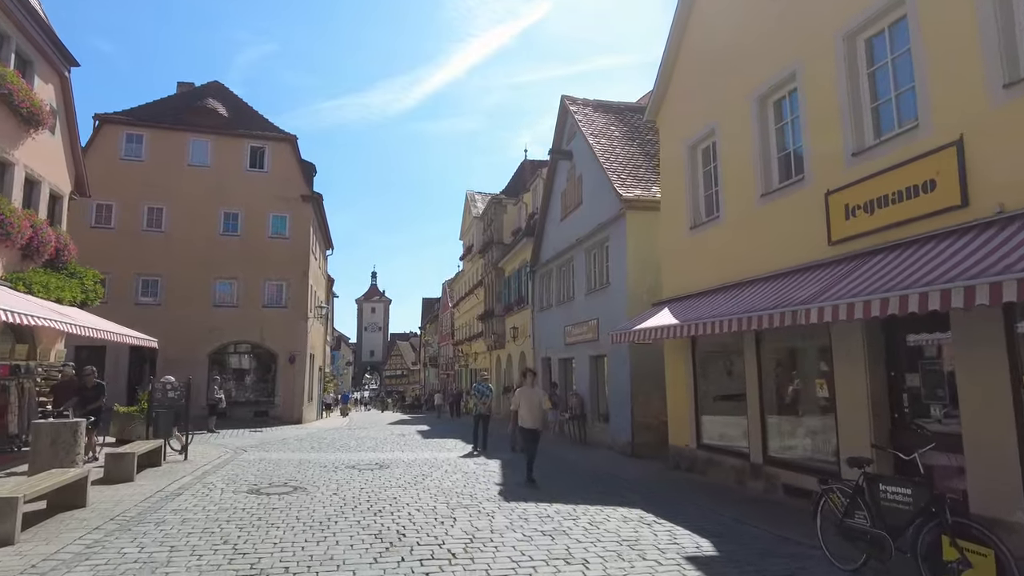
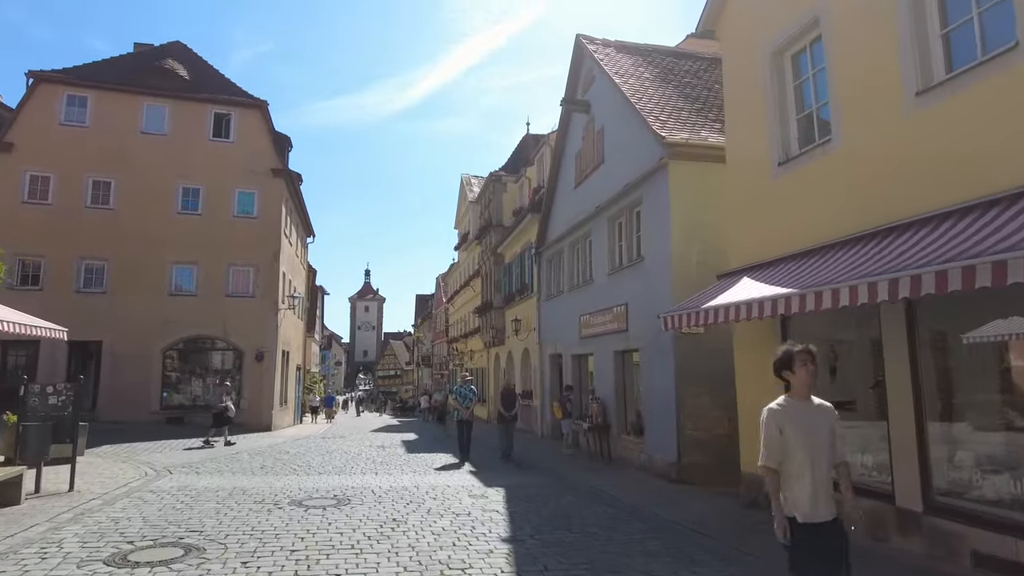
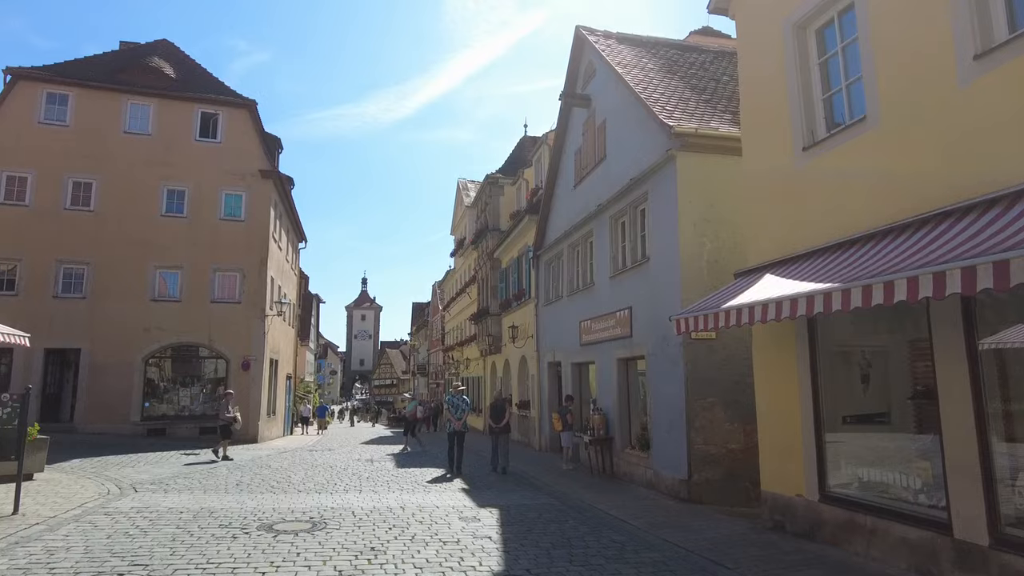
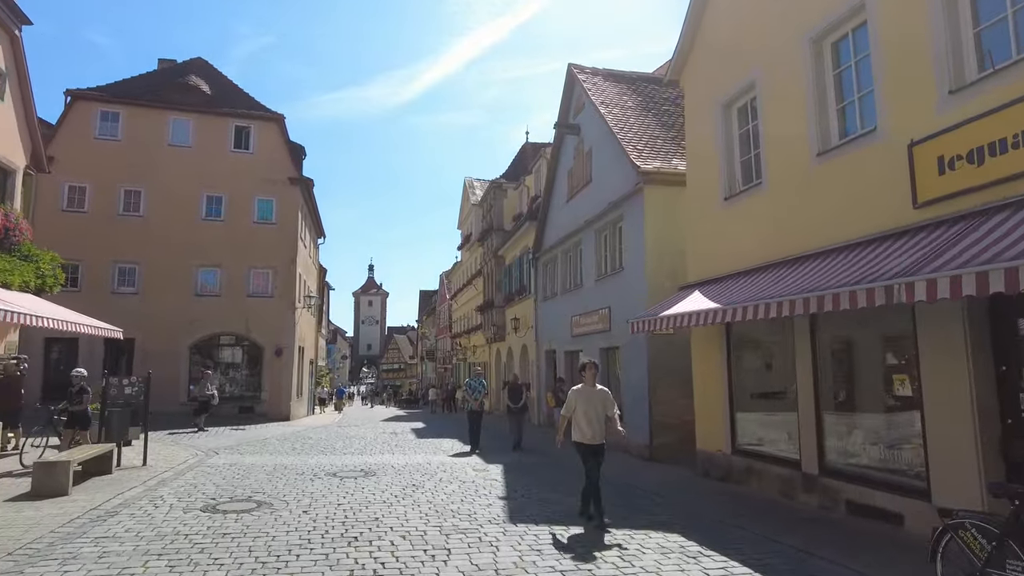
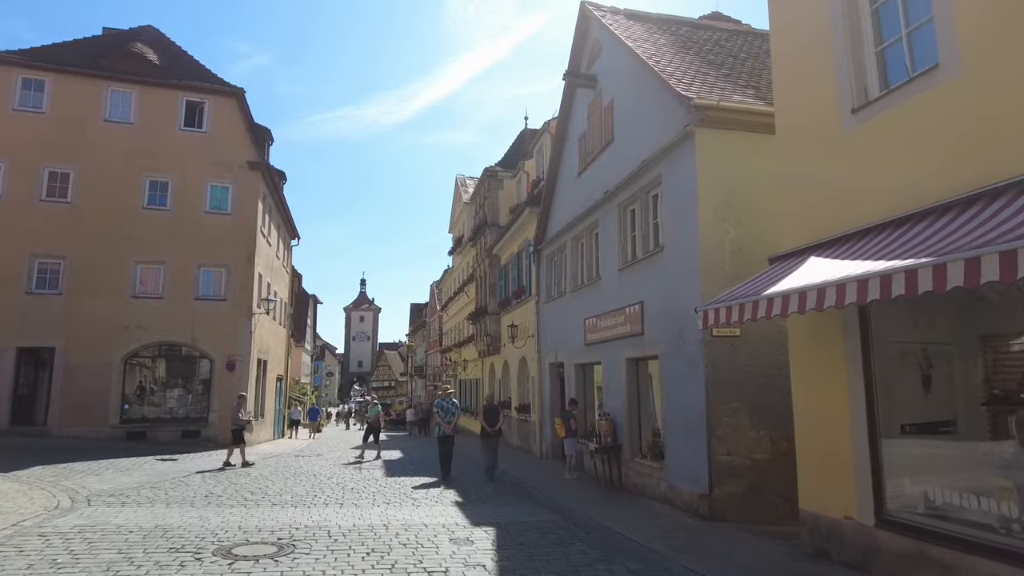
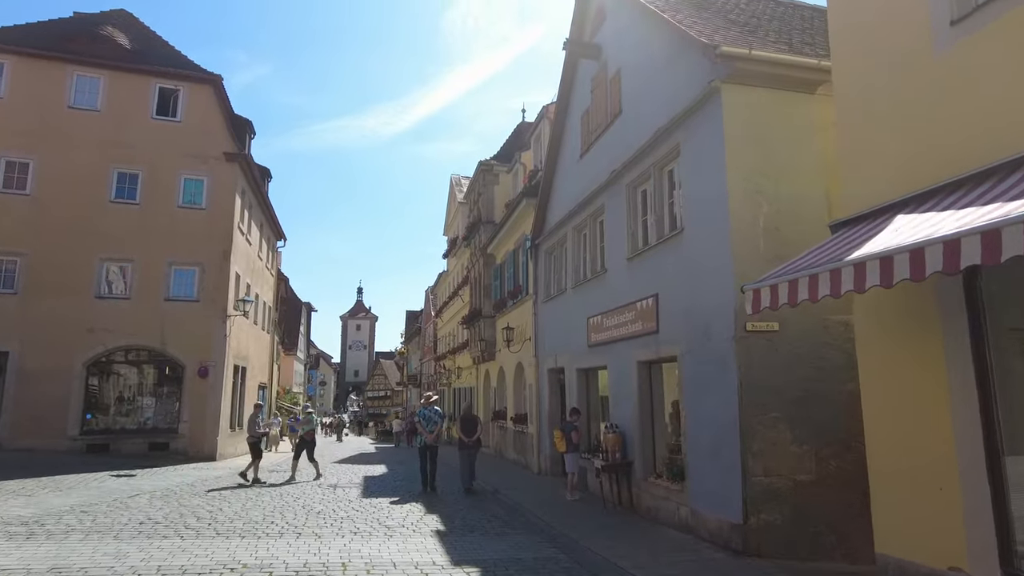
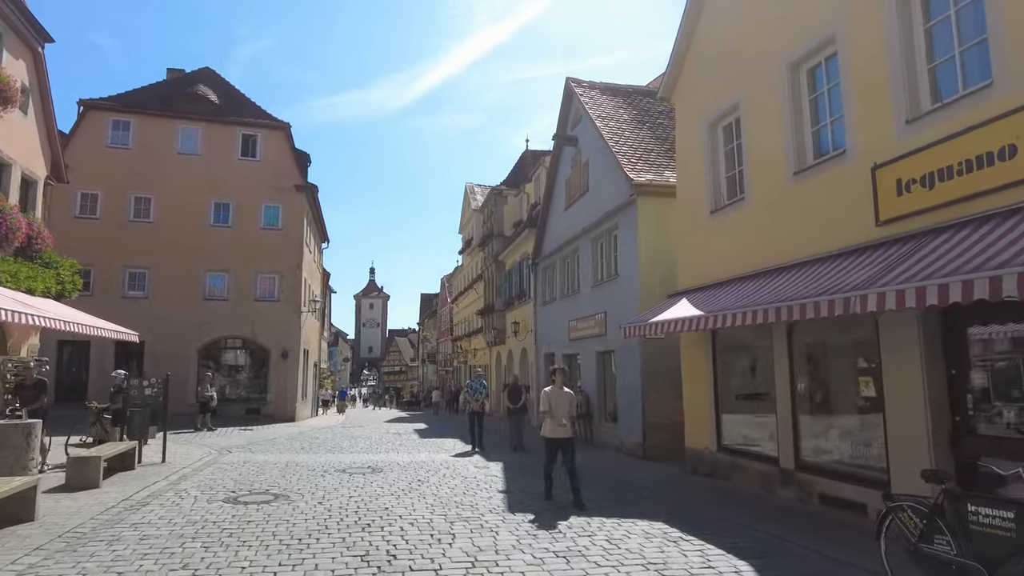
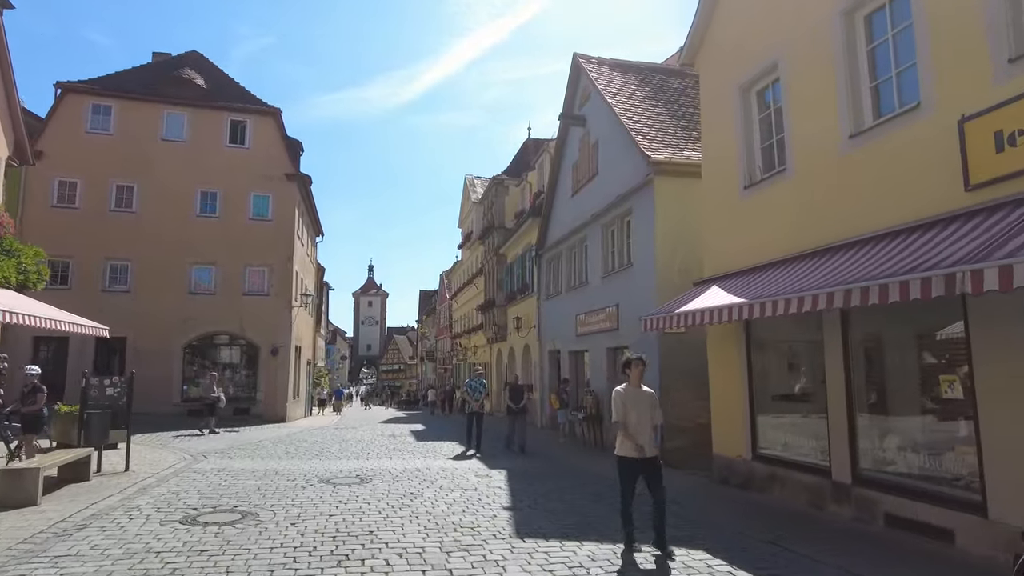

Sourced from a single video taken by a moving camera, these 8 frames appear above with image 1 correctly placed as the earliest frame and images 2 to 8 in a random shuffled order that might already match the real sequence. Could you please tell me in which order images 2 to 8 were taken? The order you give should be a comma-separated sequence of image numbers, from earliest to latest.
7, 4, 8, 2, 3, 5, 6
